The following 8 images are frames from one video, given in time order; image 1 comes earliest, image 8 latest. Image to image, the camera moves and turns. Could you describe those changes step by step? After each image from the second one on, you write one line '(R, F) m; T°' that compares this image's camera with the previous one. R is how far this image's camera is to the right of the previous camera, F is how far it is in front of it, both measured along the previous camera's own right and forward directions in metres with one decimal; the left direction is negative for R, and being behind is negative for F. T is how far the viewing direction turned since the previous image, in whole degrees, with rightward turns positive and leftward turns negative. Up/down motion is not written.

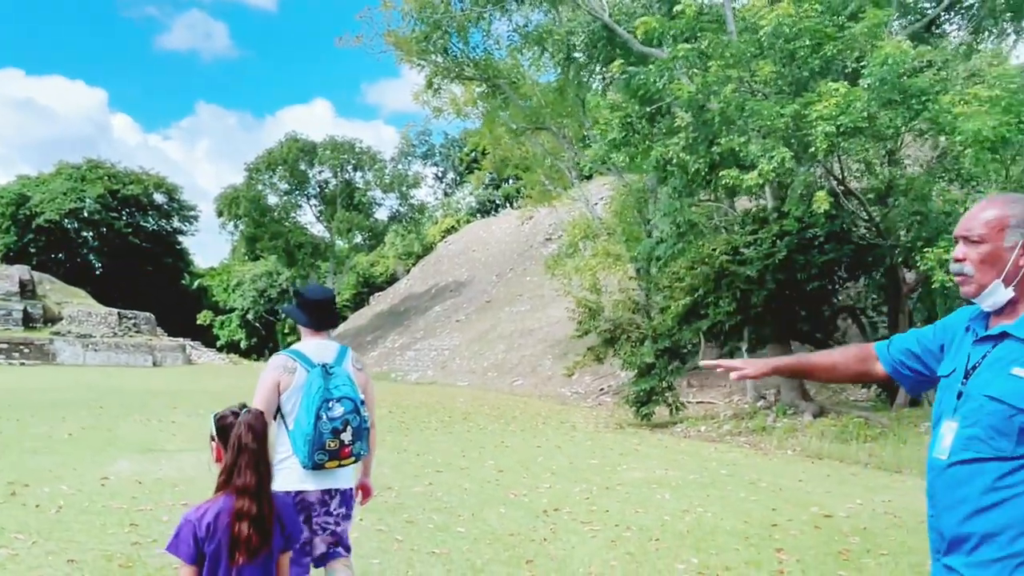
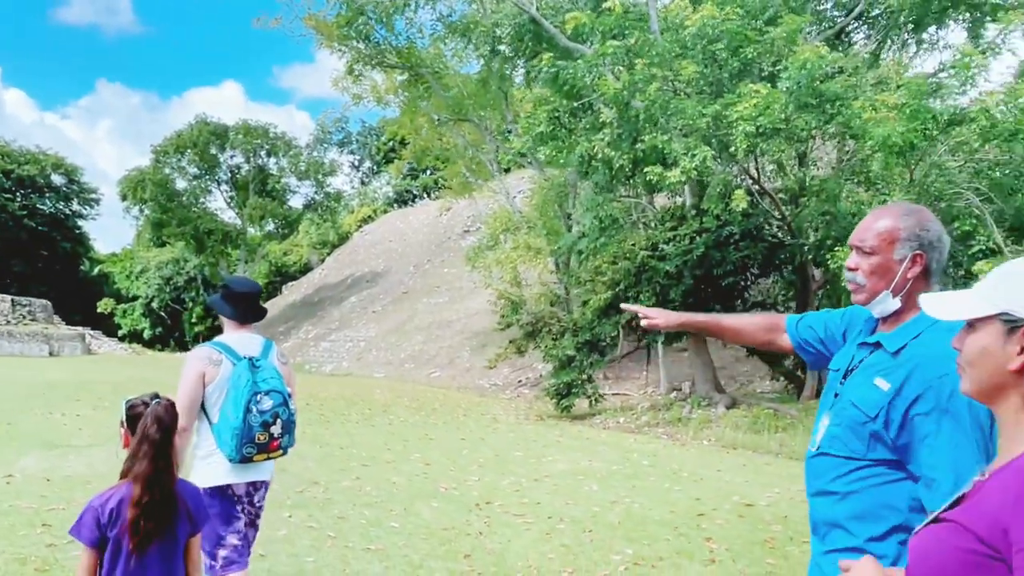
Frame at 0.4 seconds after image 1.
(-0.1, 0.0) m; +6°
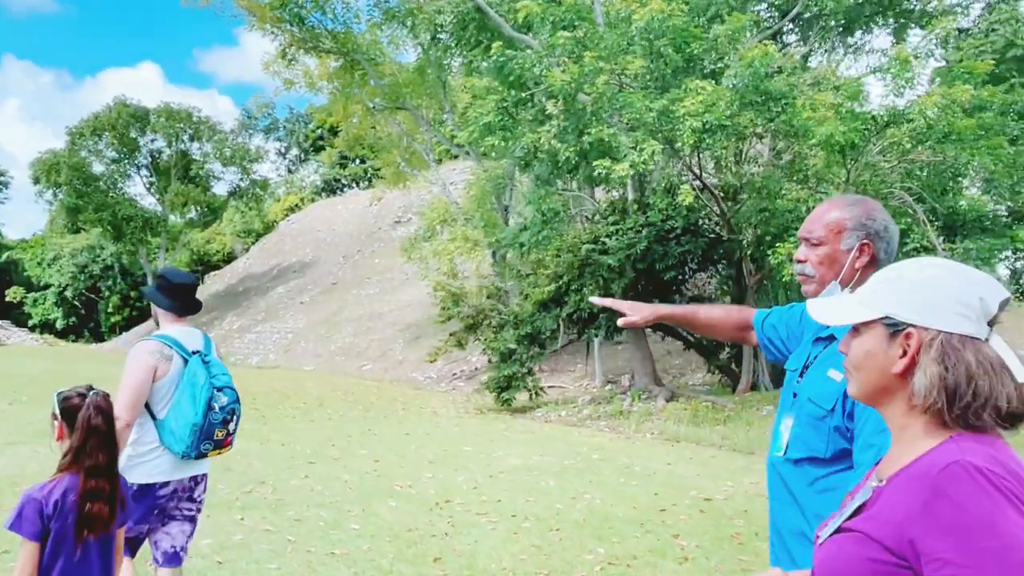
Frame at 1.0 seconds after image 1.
(-0.2, +0.1) m; +5°
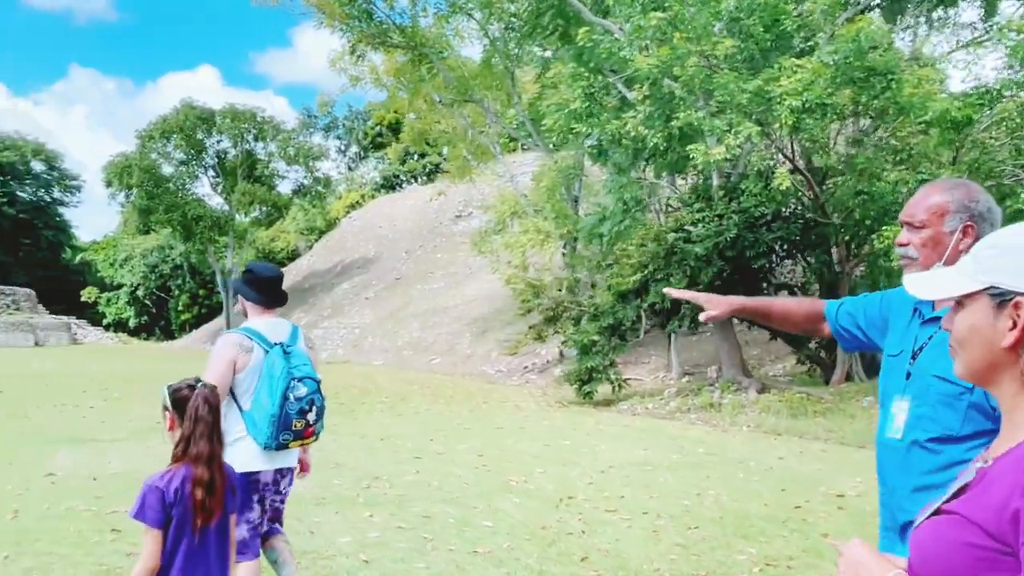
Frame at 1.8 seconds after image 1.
(-0.4, +0.2) m; -4°
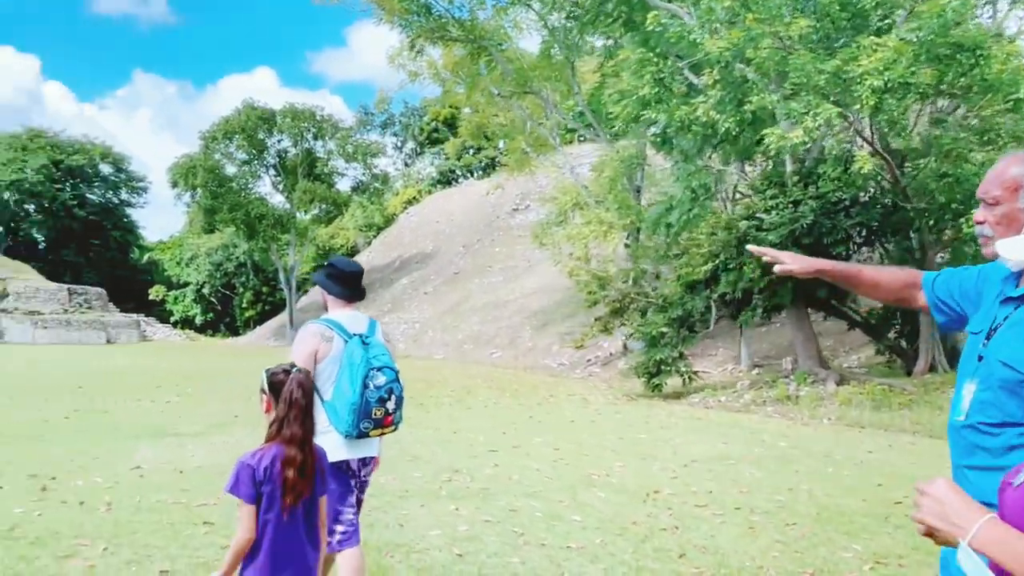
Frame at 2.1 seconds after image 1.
(-0.2, +0.1) m; -4°
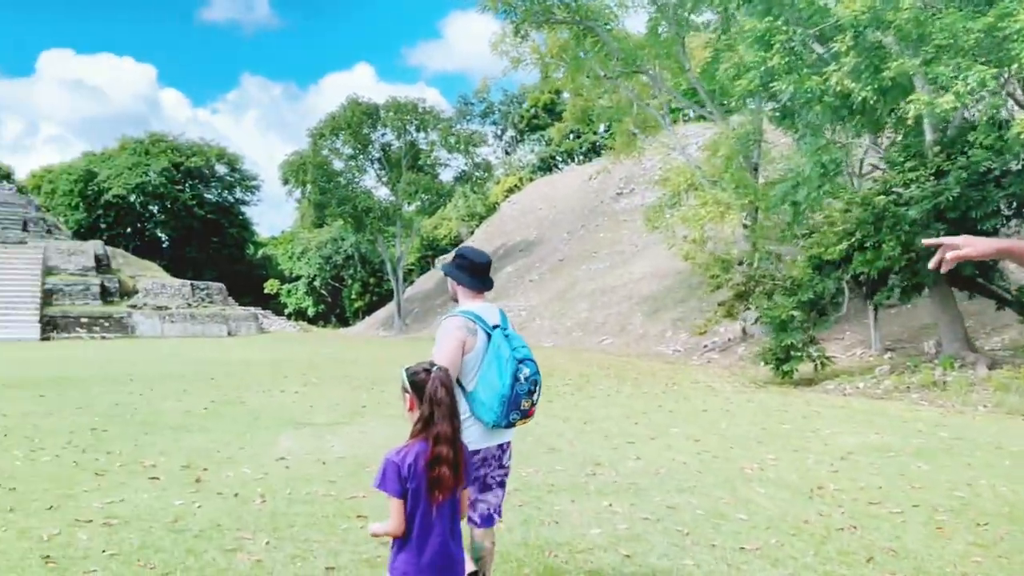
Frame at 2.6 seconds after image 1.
(-0.3, +0.2) m; -7°
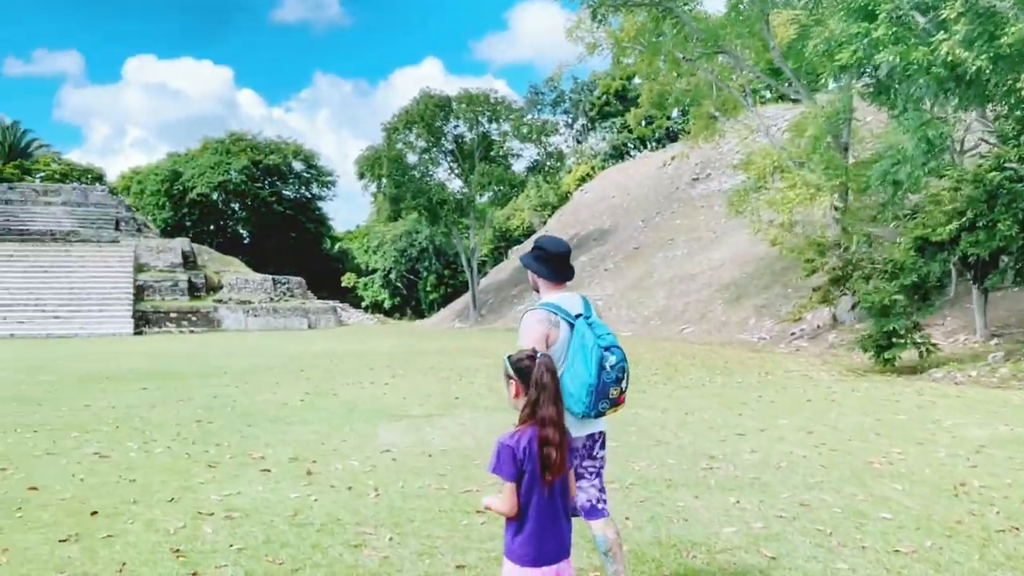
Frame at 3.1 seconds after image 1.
(-0.2, +0.1) m; -5°
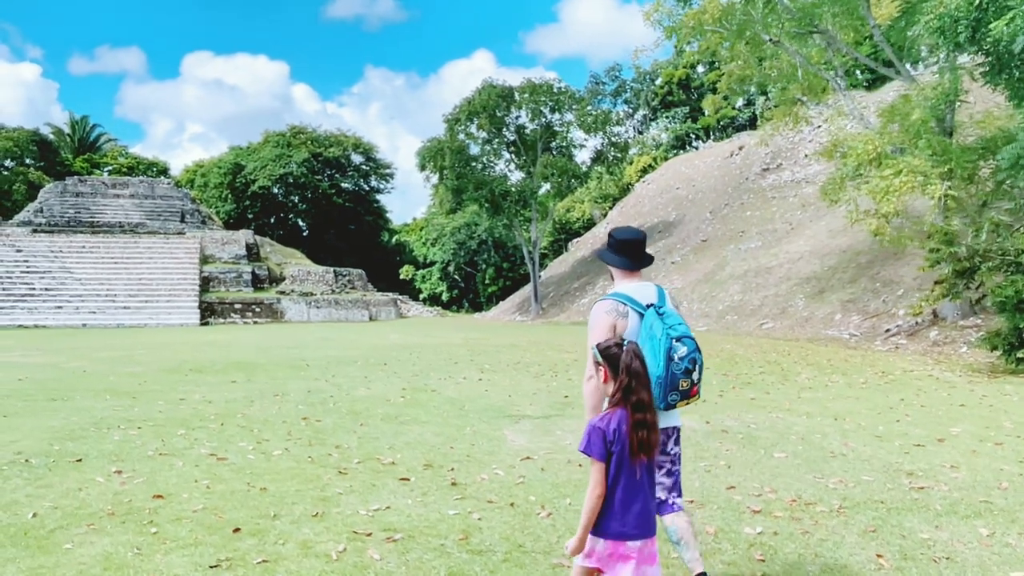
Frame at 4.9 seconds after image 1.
(-0.7, +0.6) m; -3°
